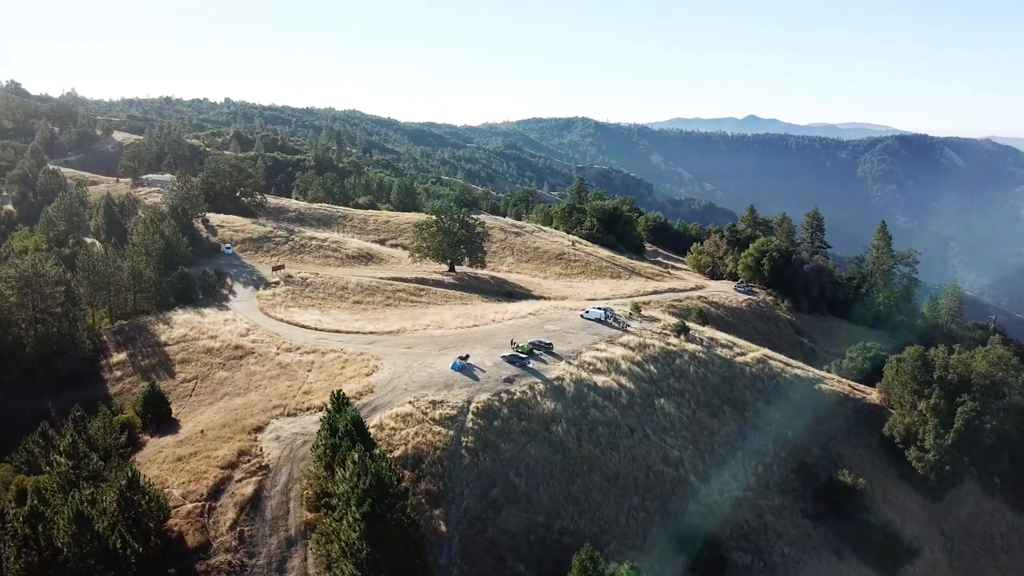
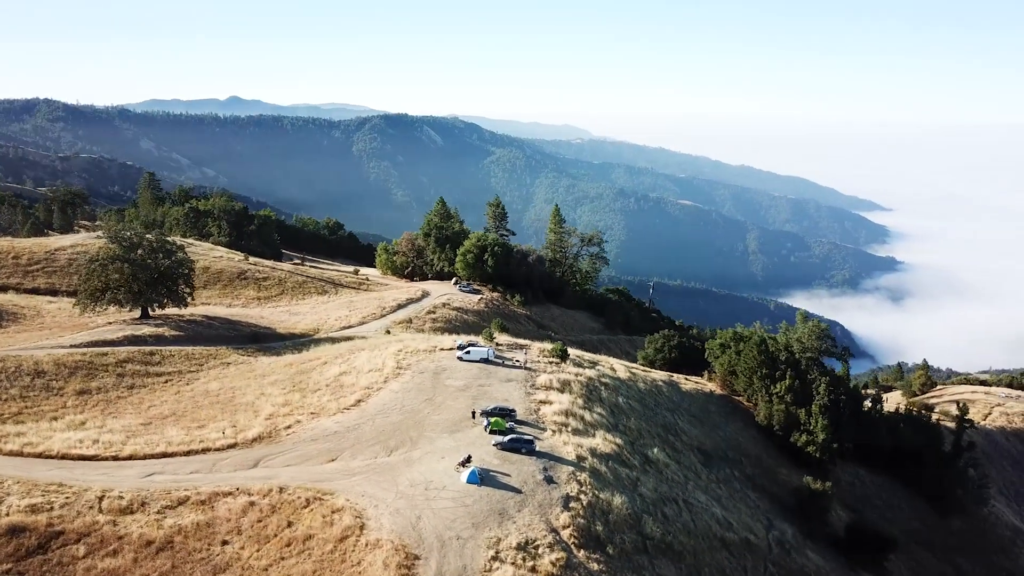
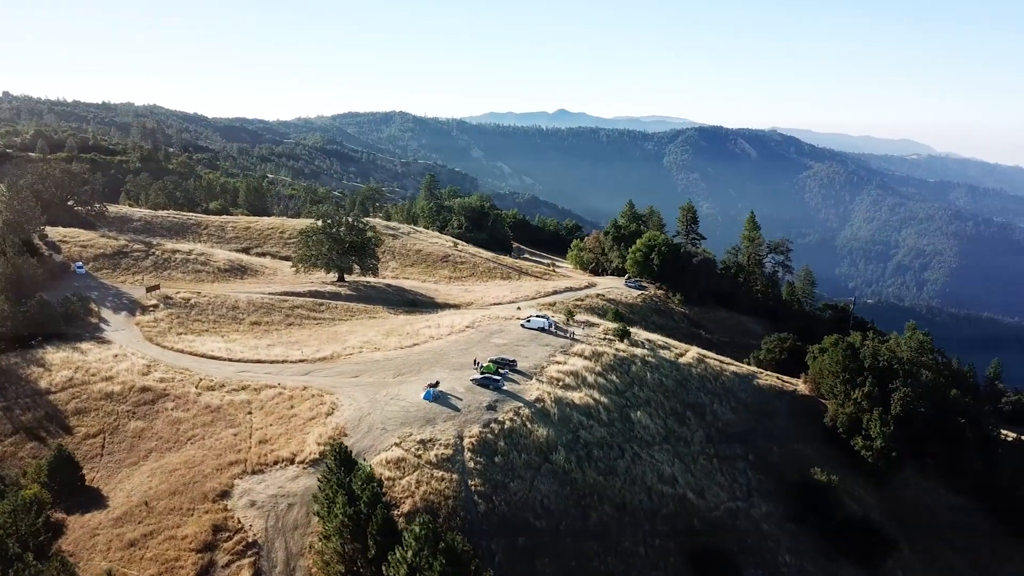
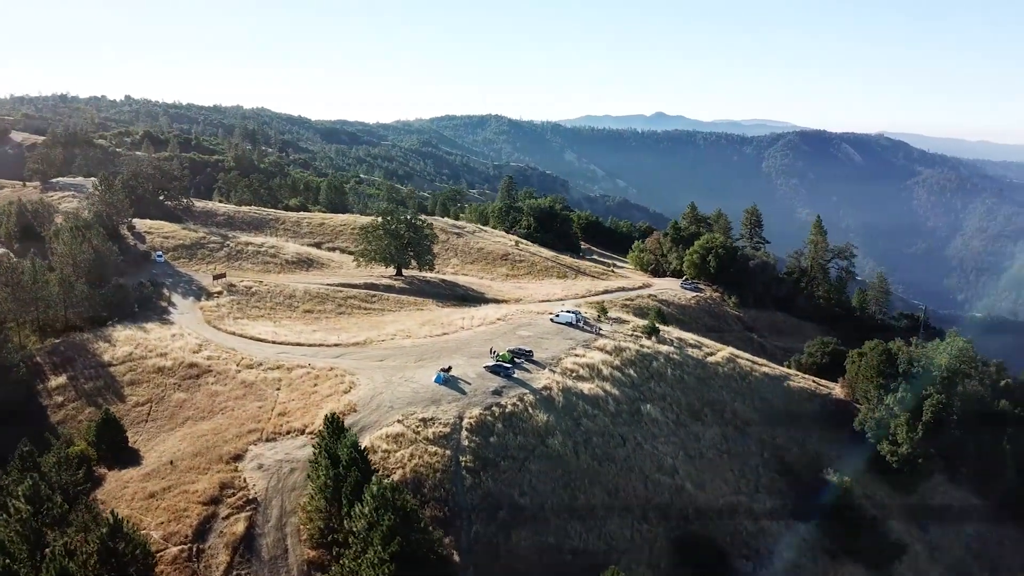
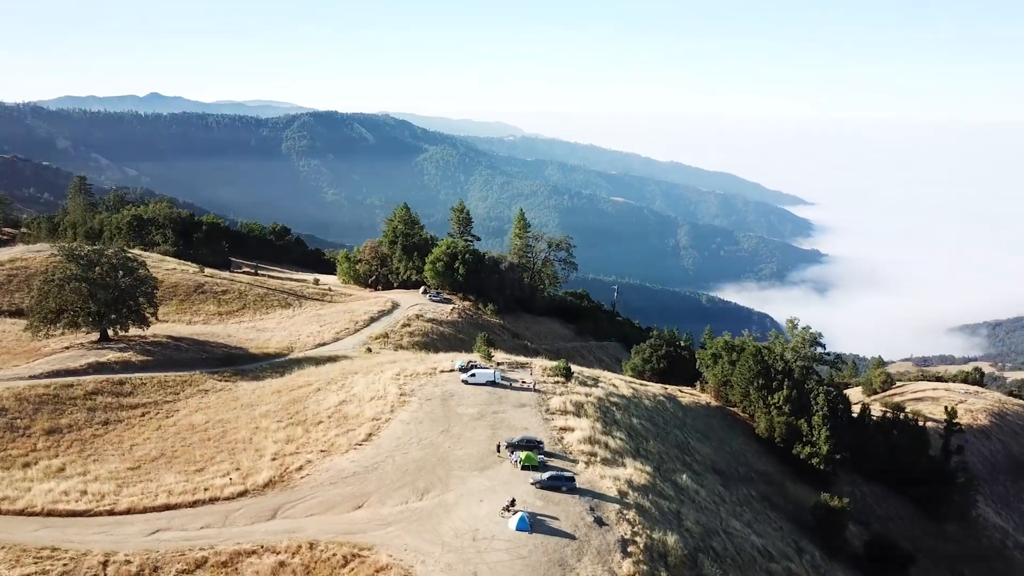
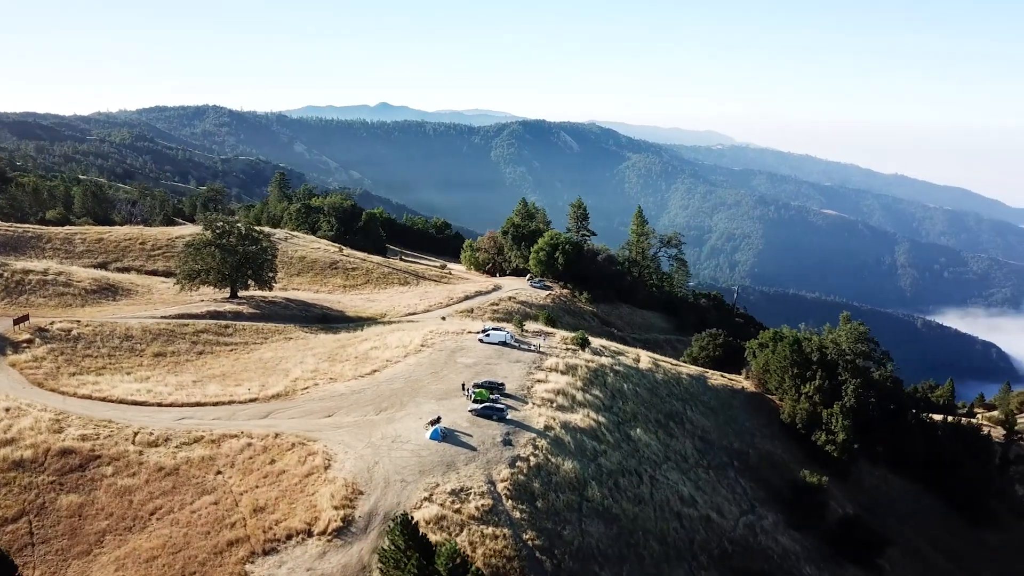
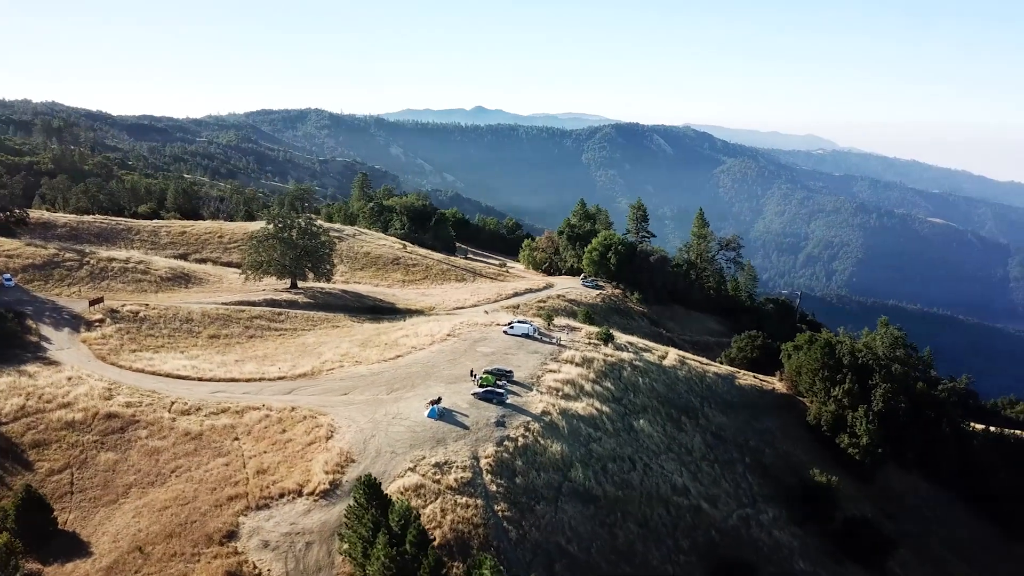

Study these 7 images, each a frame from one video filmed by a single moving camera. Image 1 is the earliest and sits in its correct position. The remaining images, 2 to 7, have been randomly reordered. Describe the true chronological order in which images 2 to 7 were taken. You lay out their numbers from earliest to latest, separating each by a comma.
4, 3, 7, 6, 2, 5
